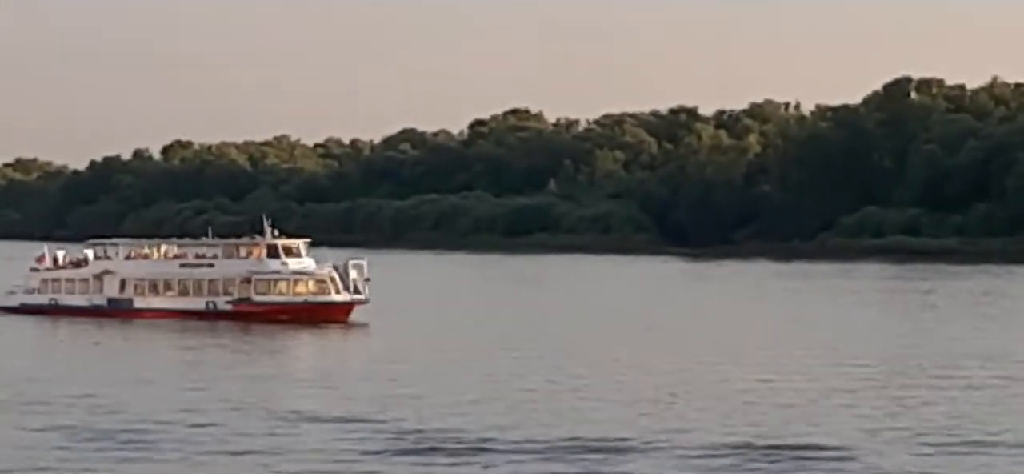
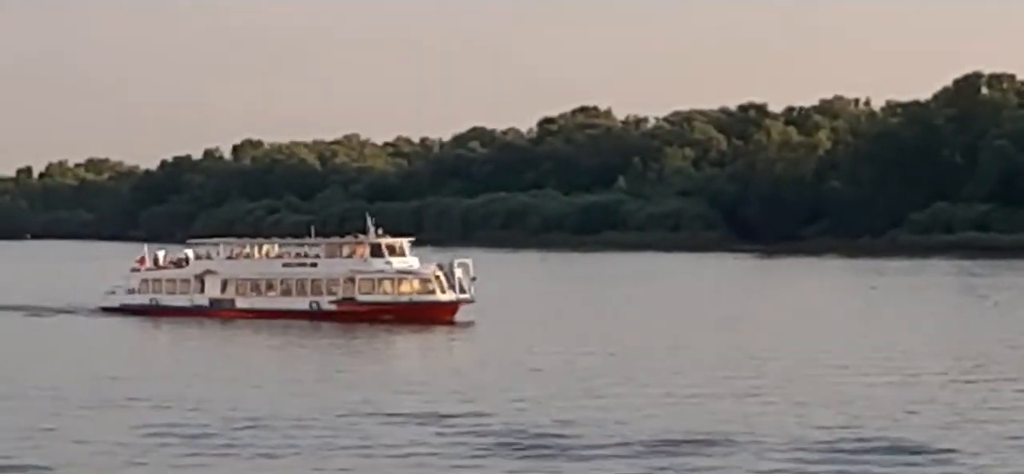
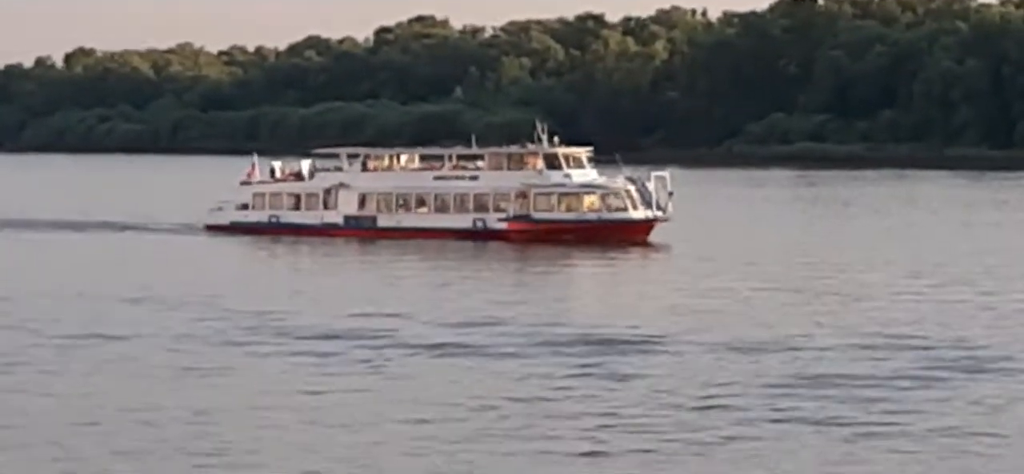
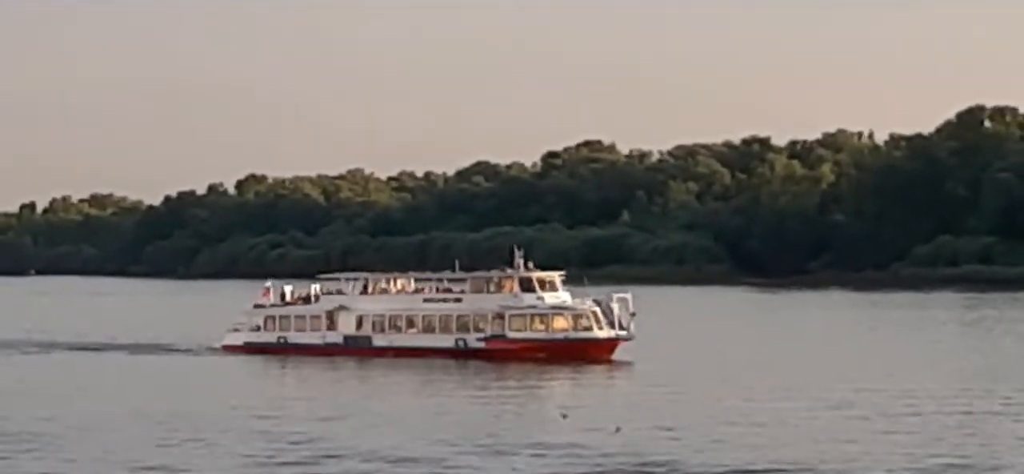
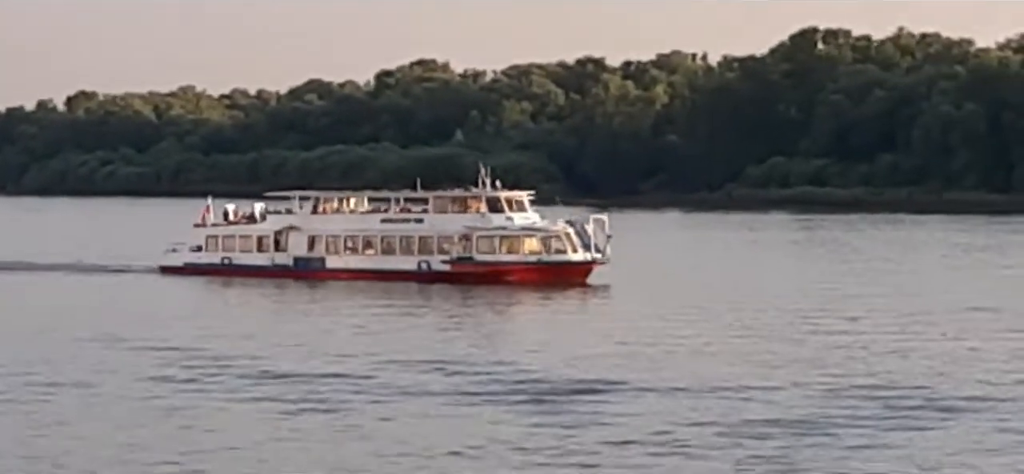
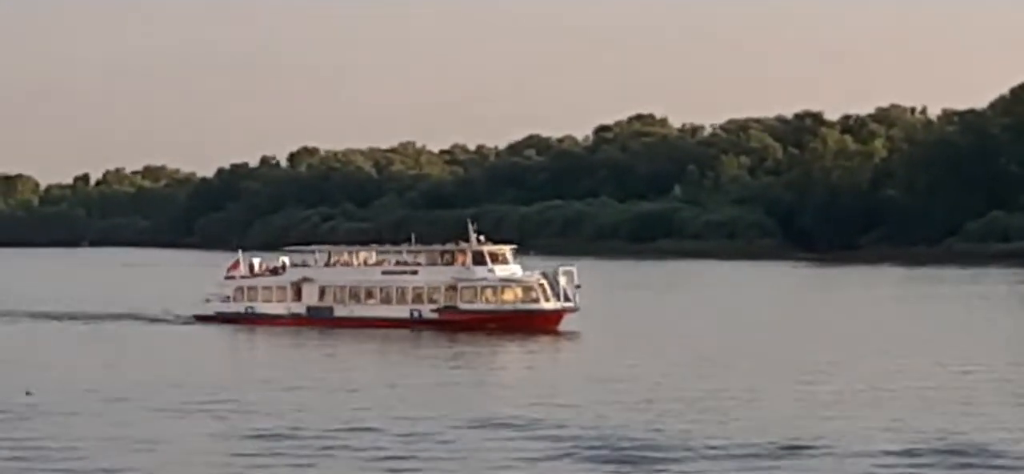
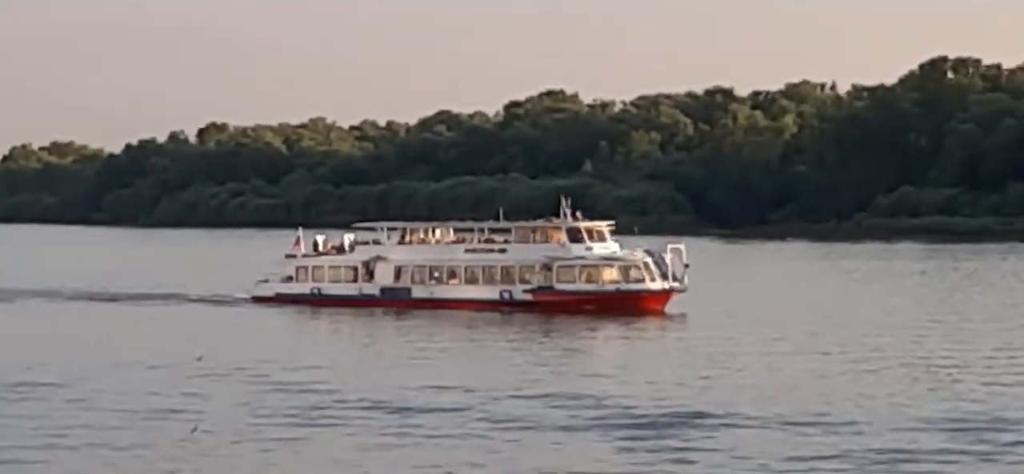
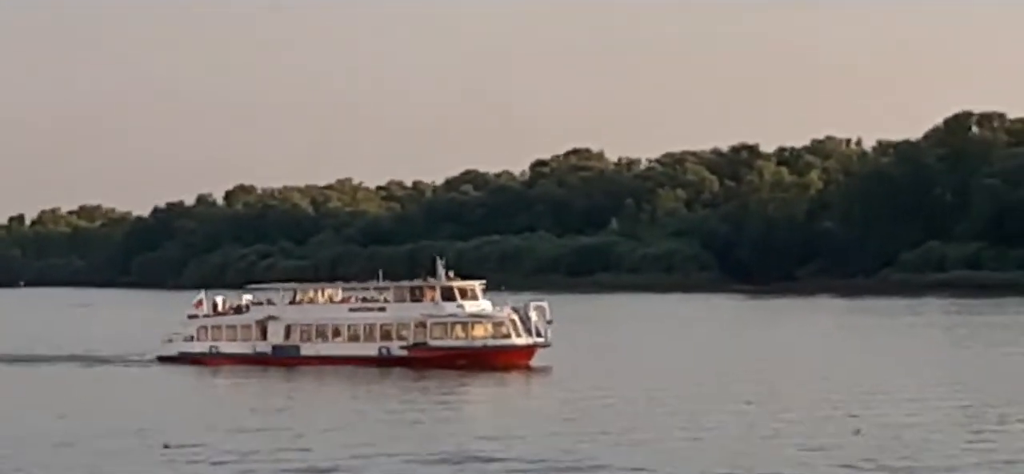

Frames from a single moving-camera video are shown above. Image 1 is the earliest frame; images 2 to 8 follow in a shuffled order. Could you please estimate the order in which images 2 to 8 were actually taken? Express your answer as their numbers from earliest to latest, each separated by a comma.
2, 6, 8, 4, 7, 5, 3
